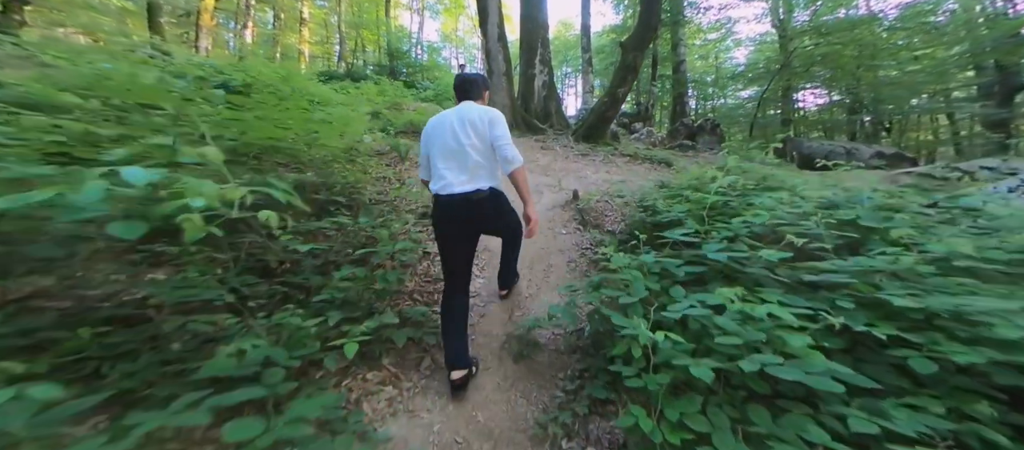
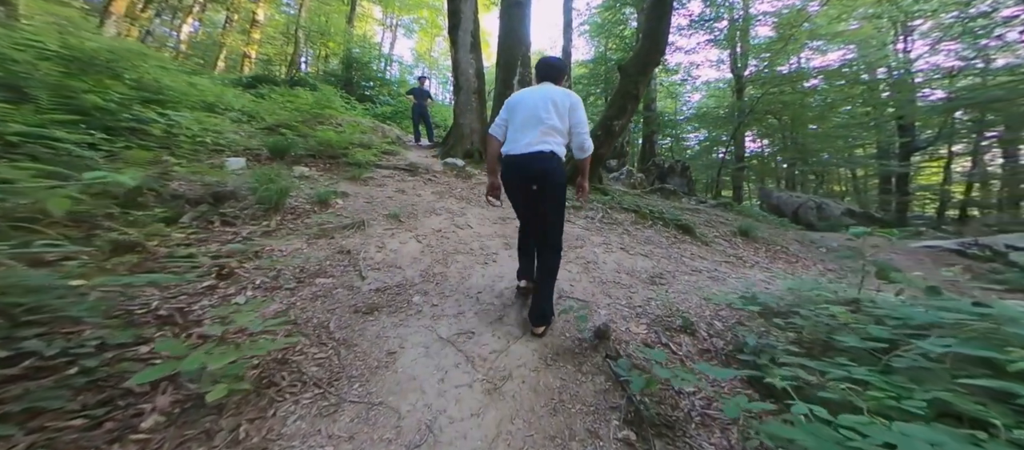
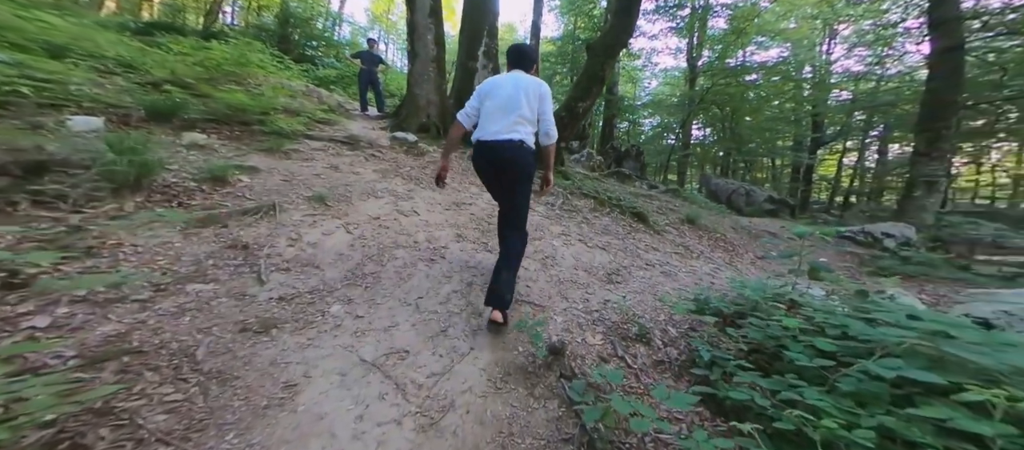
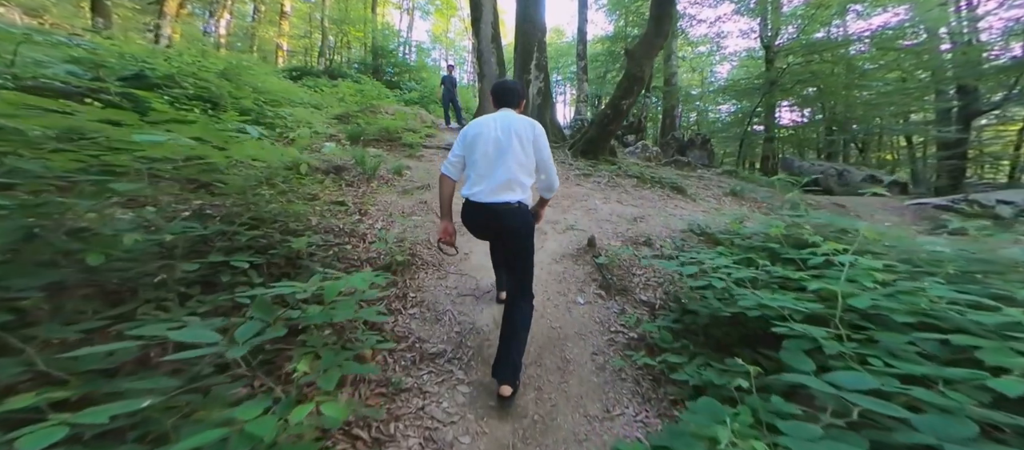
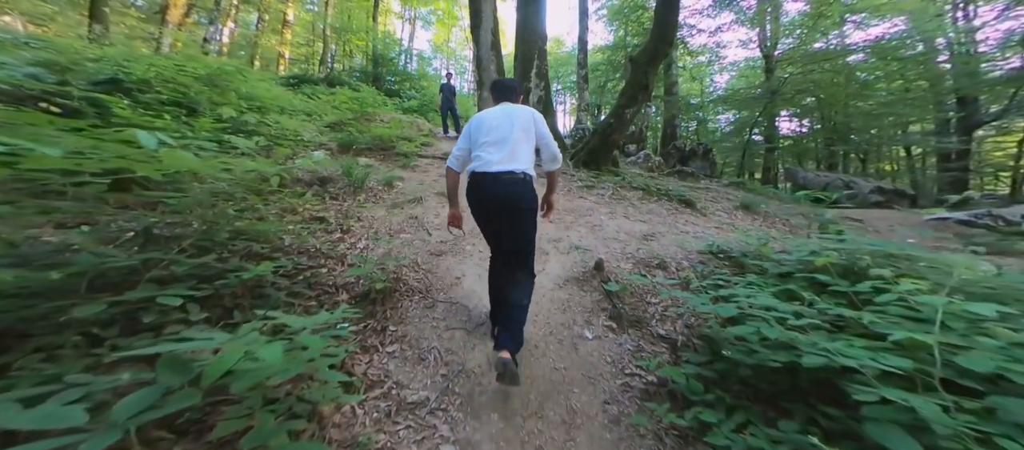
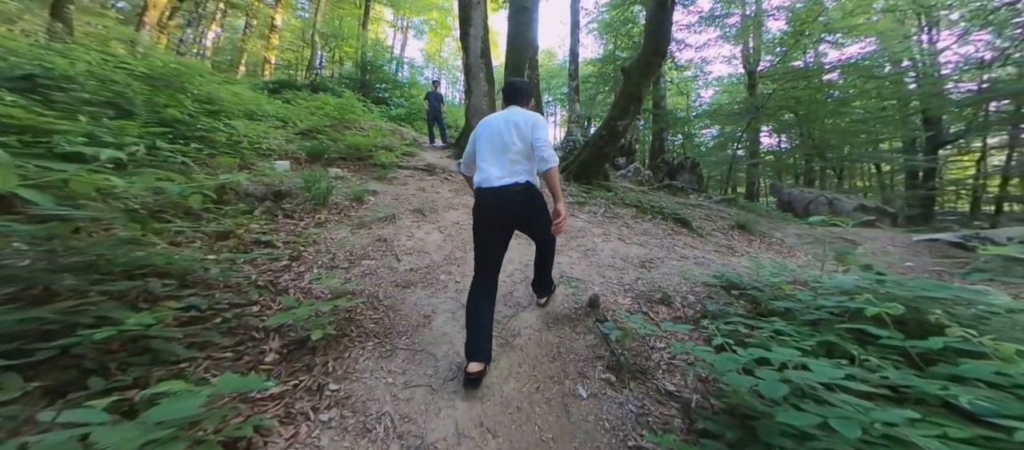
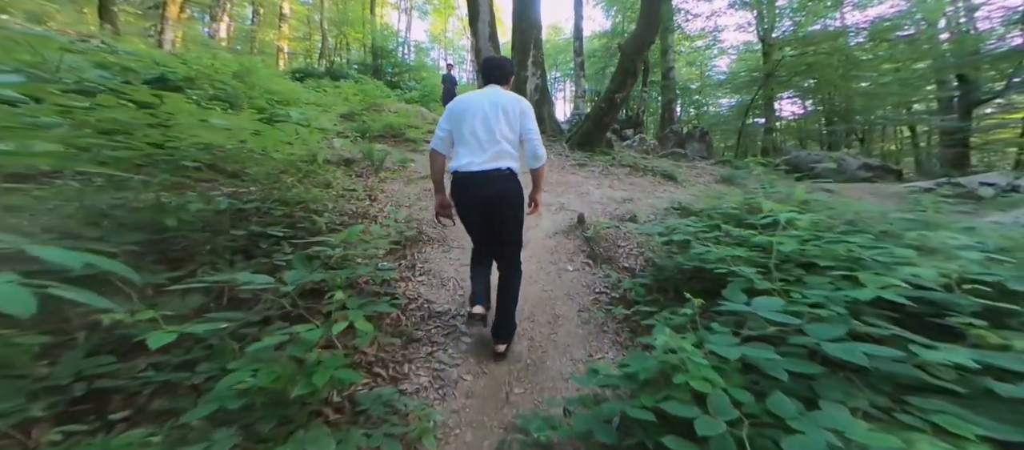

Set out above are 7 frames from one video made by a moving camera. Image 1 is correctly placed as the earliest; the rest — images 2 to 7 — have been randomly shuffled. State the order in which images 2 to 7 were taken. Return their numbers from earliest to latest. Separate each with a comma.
7, 4, 5, 6, 2, 3
